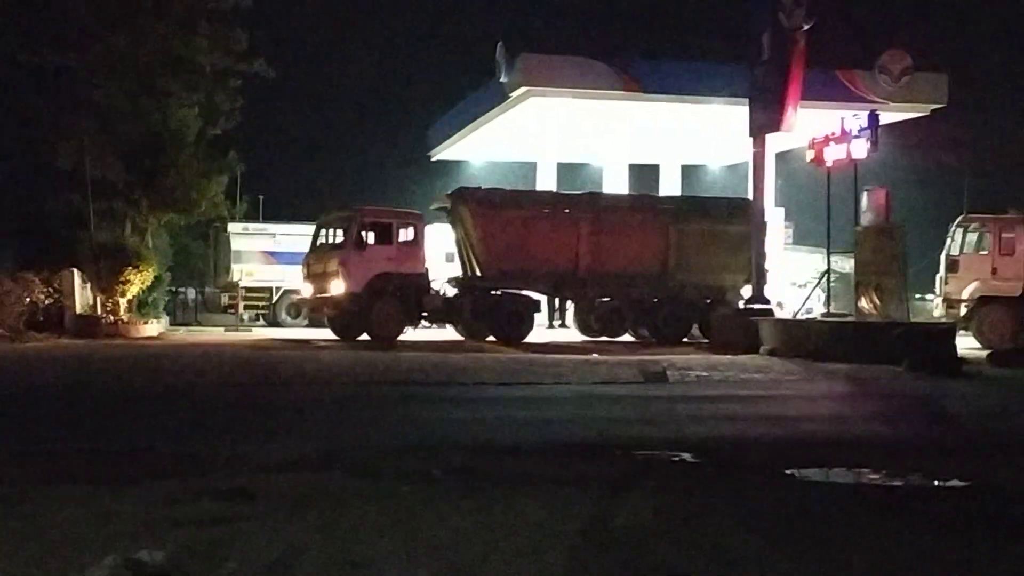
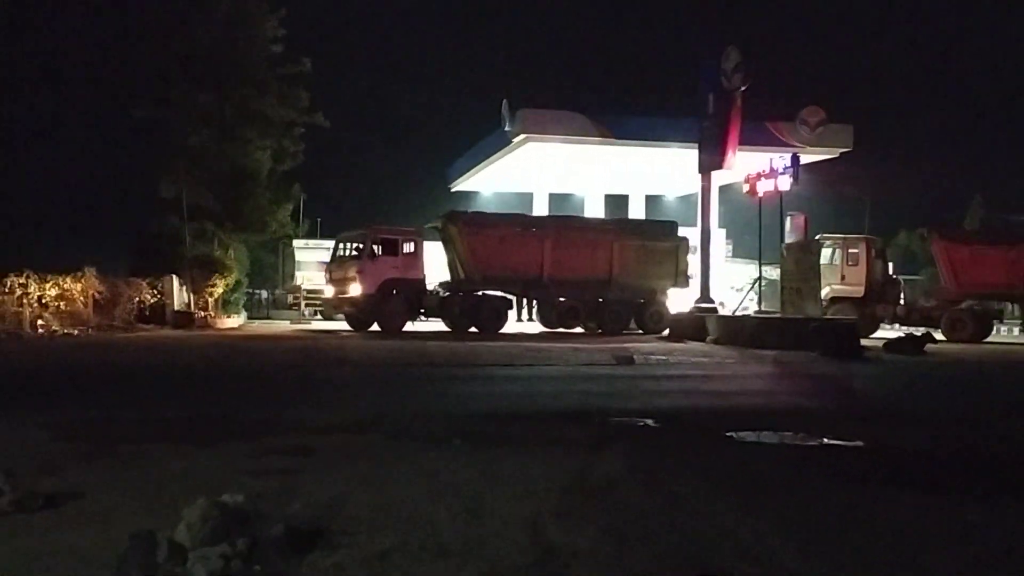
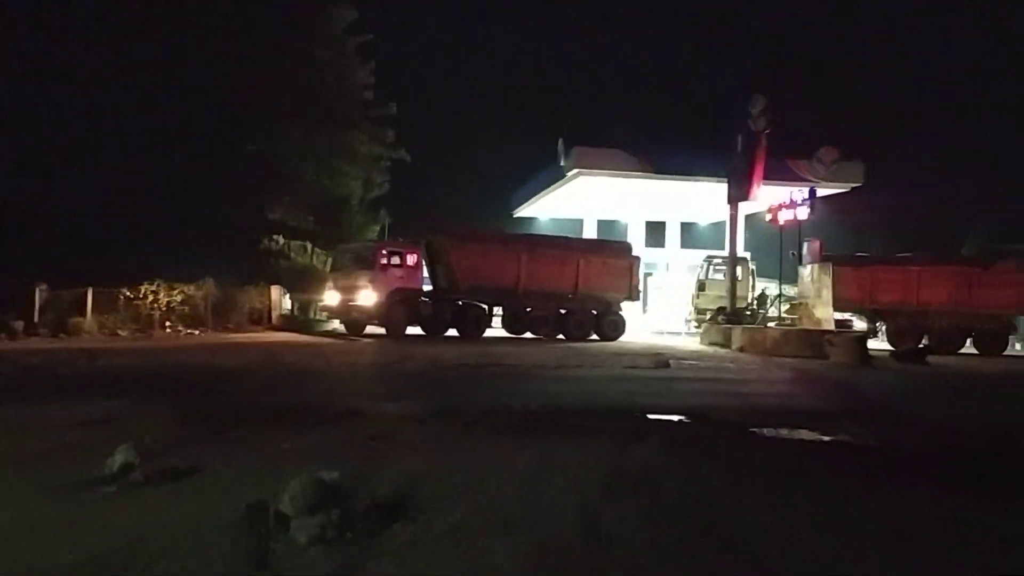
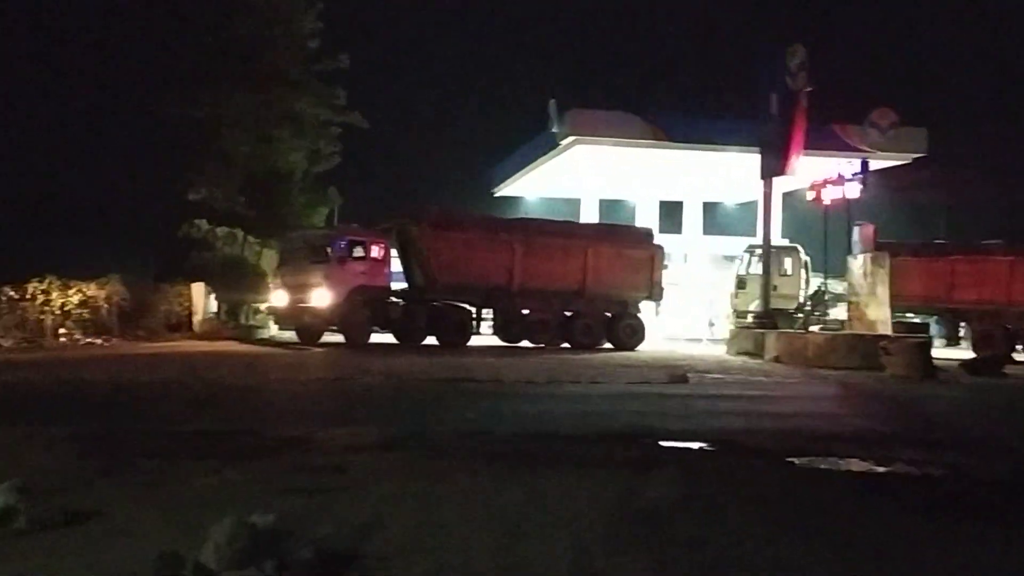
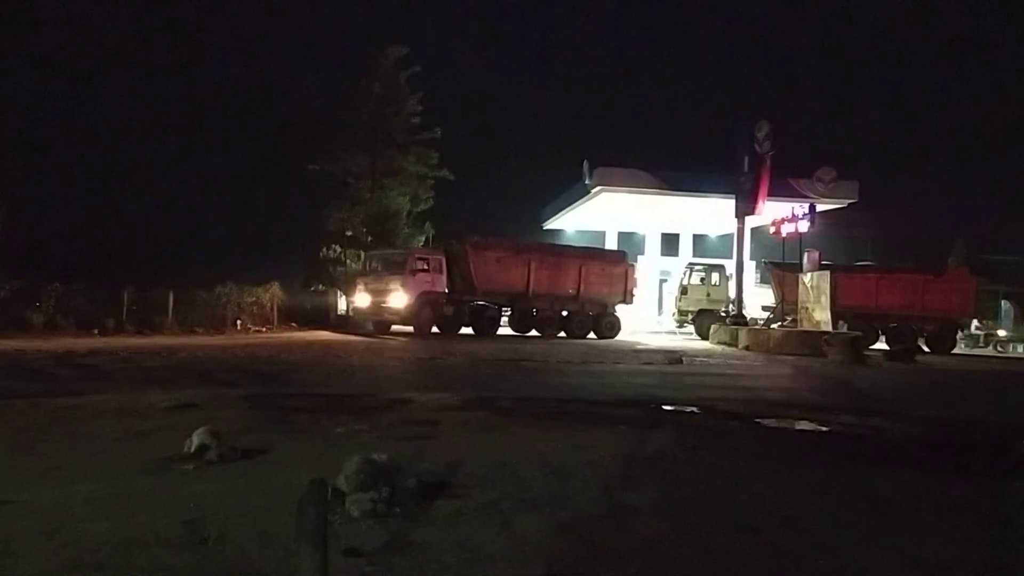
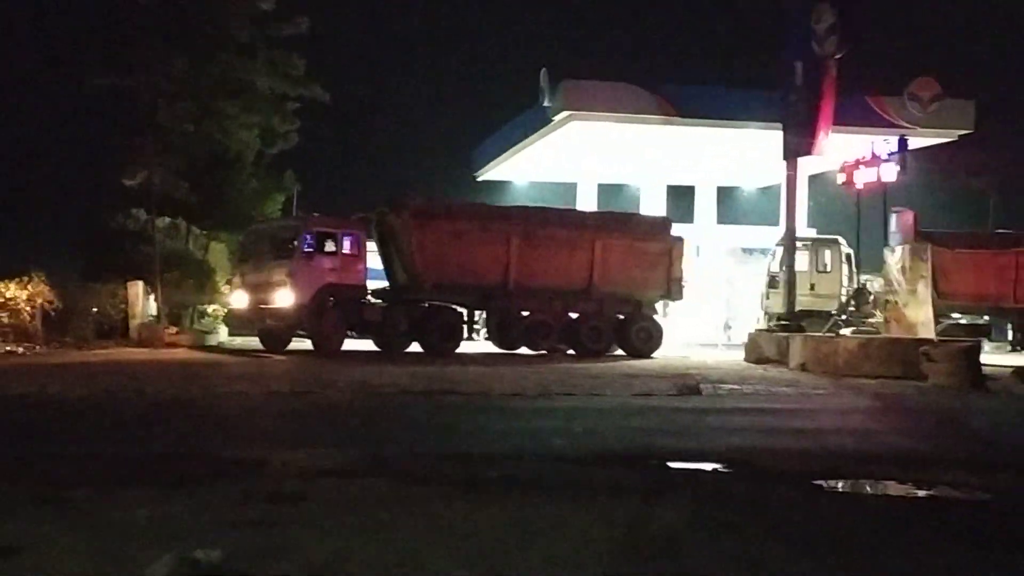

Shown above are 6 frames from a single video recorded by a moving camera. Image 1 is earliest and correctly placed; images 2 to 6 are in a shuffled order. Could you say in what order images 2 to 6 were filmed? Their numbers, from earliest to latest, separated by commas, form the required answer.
2, 6, 4, 3, 5
